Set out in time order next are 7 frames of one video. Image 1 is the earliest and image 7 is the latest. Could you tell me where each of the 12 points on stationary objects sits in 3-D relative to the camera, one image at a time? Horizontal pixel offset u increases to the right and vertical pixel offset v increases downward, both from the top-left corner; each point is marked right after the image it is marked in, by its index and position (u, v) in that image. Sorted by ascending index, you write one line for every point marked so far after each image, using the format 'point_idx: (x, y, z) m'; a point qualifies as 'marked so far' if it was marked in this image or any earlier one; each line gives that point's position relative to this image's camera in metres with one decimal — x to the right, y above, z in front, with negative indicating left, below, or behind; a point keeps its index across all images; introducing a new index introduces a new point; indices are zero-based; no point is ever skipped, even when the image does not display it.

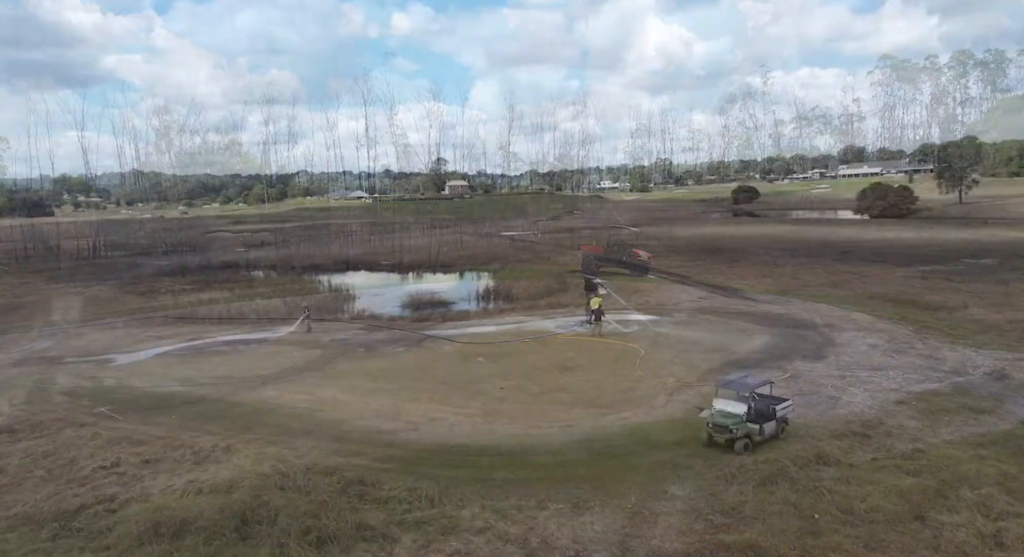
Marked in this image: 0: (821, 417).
0: (+8.6, -3.9, +16.8) m
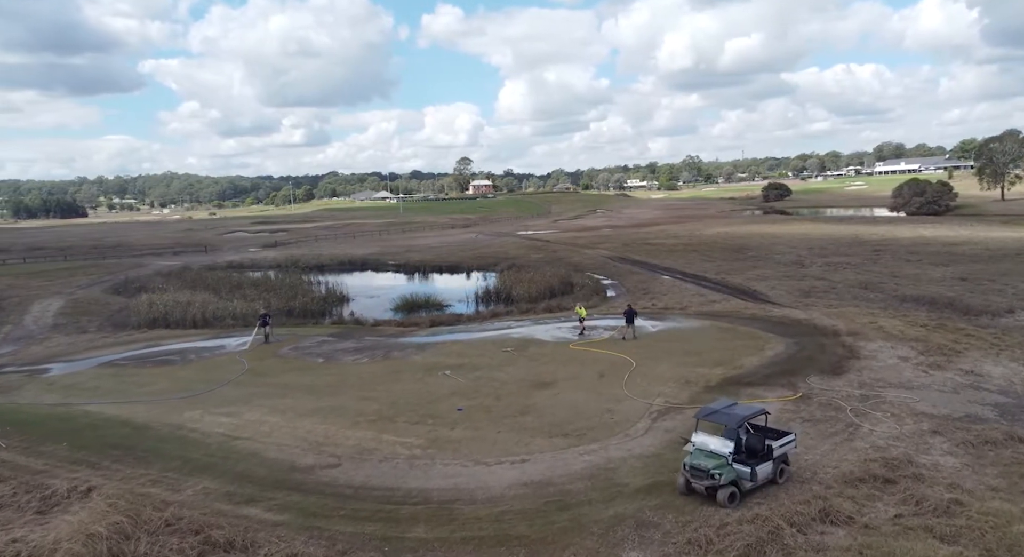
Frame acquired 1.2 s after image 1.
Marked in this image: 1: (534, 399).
0: (+7.4, -4.1, +13.9) m
1: (+0.6, -3.6, +17.7) m
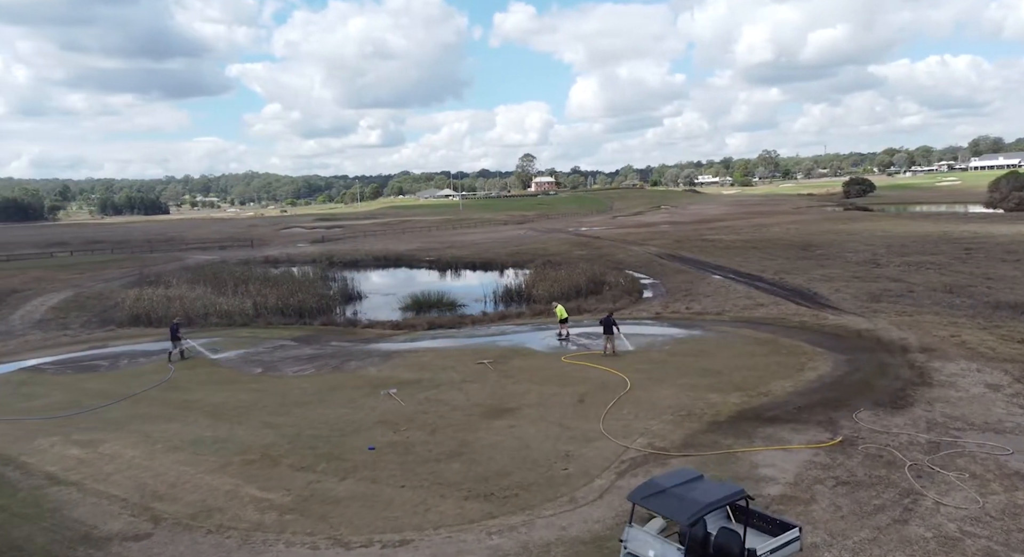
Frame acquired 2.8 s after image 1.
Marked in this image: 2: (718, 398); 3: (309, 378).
0: (+5.5, -4.2, +9.2) m
1: (-0.8, -3.6, +13.8) m
2: (+5.8, -3.3, +16.9) m
3: (-6.3, -3.0, +18.4) m
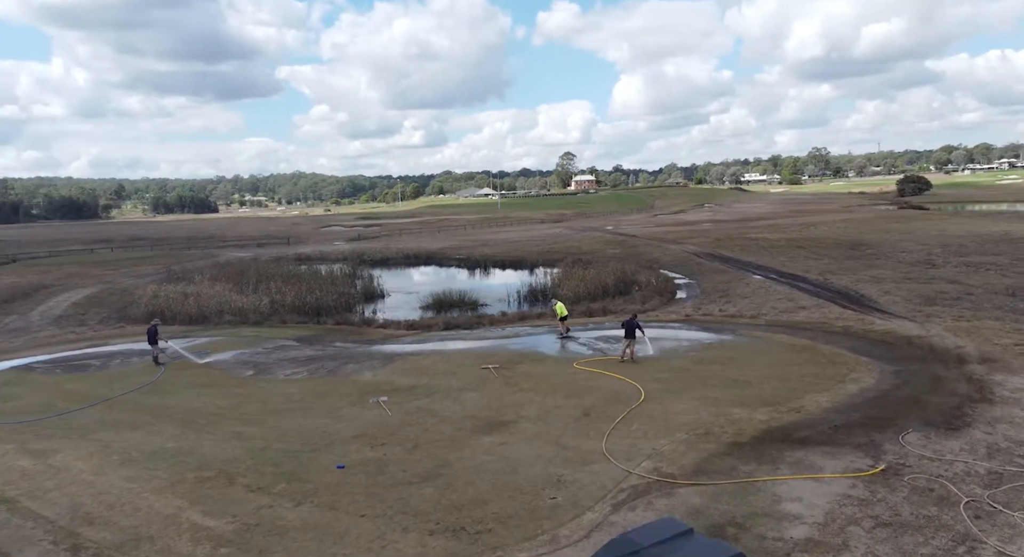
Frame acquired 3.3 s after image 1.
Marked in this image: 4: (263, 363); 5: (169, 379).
0: (+5.0, -4.2, +7.4) m
1: (-1.0, -3.6, +12.3) m
2: (+5.7, -3.3, +15.0) m
3: (-6.2, -3.0, +17.3) m
4: (-8.0, -2.7, +19.3) m
5: (-9.7, -2.9, +17.0) m
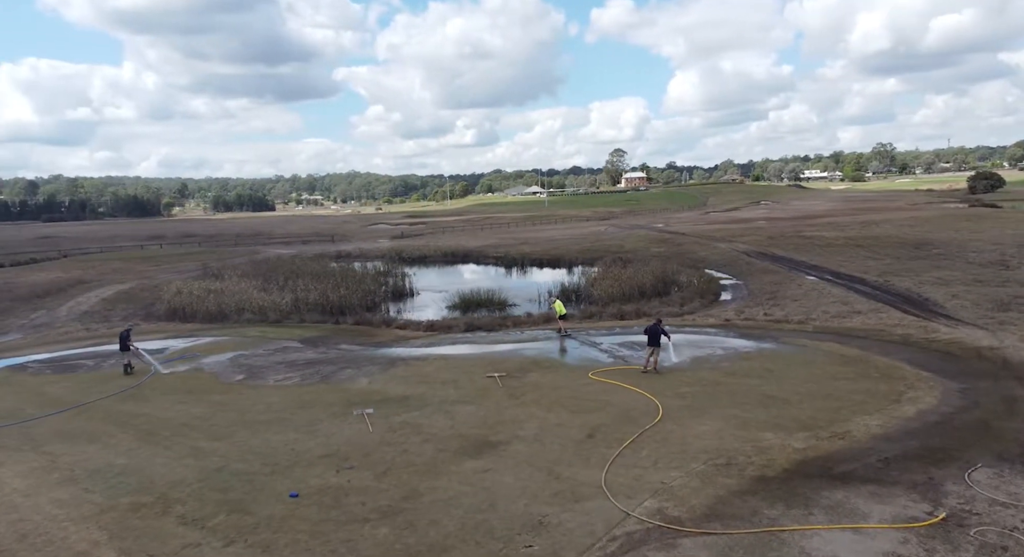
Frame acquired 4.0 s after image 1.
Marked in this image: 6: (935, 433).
0: (+4.3, -4.3, +5.4) m
1: (-1.3, -3.6, +10.8) m
2: (+5.6, -3.4, +12.9) m
3: (-6.1, -3.0, +16.2) m
4: (-7.7, -2.7, +18.3) m
5: (-9.6, -2.8, +16.1) m
6: (+9.6, -3.5, +13.4) m
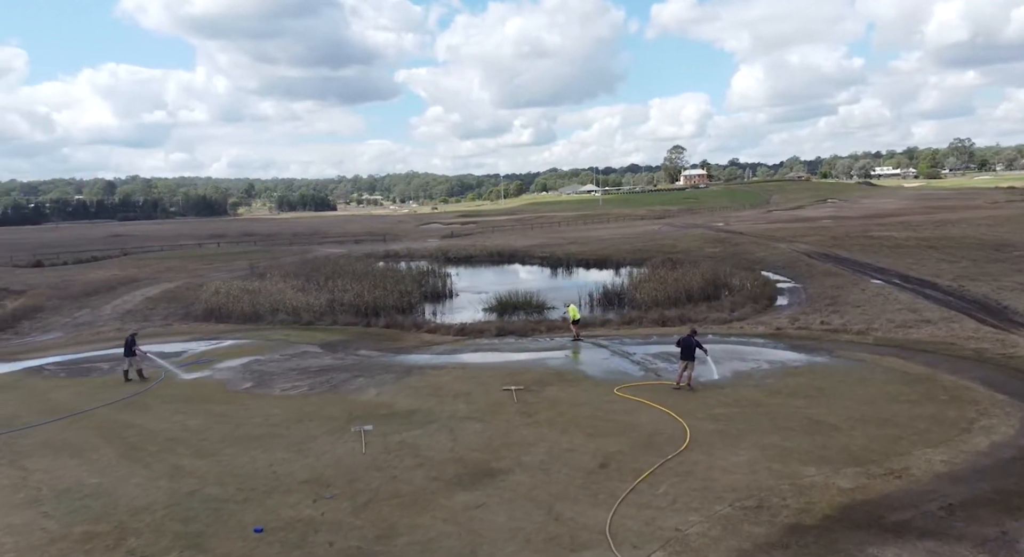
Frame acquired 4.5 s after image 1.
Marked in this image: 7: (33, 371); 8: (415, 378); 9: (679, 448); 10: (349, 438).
0: (+3.6, -4.6, +3.7) m
1: (-1.5, -3.8, +9.6) m
2: (+5.7, -3.7, +11.1) m
3: (-5.7, -3.1, +15.4) m
4: (-7.1, -2.8, +17.7) m
5: (-9.2, -2.9, +15.7) m
6: (+9.6, -3.7, +11.3) m
7: (-13.8, -2.7, +17.3) m
8: (-2.8, -2.9, +17.5) m
9: (+3.5, -3.5, +12.4) m
10: (-3.5, -3.4, +12.8) m
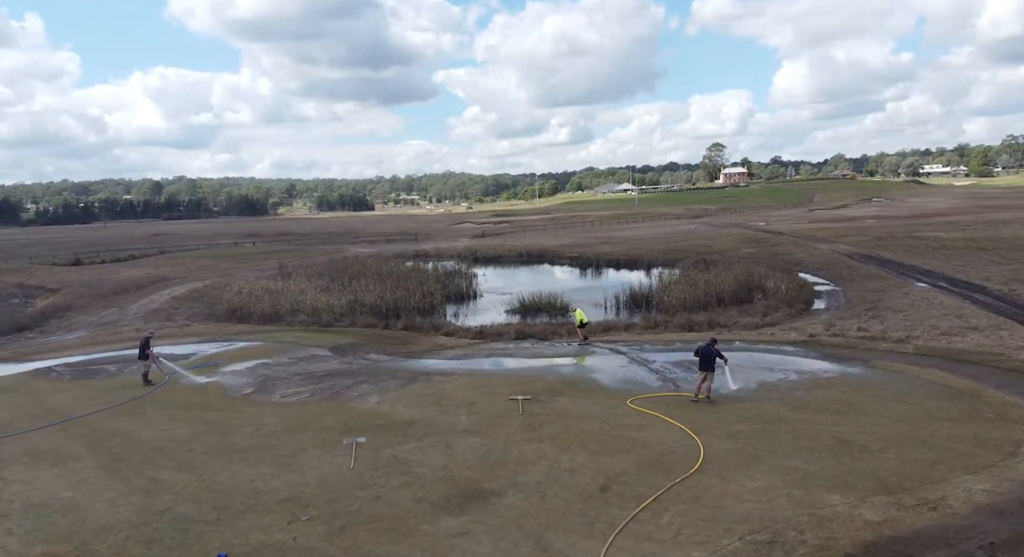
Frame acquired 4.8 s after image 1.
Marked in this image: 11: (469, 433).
0: (+3.0, -4.7, +2.8) m
1: (-1.7, -3.9, +8.9) m
2: (+5.5, -3.8, +10.0) m
3: (-5.5, -3.2, +15.0) m
4: (-6.9, -2.8, +17.3) m
5: (-9.0, -3.0, +15.4) m
6: (+9.5, -3.9, +9.9) m
7: (-13.6, -2.7, +17.3) m
8: (-2.5, -3.0, +16.8) m
9: (+3.4, -3.6, +11.5) m
10: (-3.5, -3.5, +12.2) m
11: (-0.9, -3.4, +13.2) m
